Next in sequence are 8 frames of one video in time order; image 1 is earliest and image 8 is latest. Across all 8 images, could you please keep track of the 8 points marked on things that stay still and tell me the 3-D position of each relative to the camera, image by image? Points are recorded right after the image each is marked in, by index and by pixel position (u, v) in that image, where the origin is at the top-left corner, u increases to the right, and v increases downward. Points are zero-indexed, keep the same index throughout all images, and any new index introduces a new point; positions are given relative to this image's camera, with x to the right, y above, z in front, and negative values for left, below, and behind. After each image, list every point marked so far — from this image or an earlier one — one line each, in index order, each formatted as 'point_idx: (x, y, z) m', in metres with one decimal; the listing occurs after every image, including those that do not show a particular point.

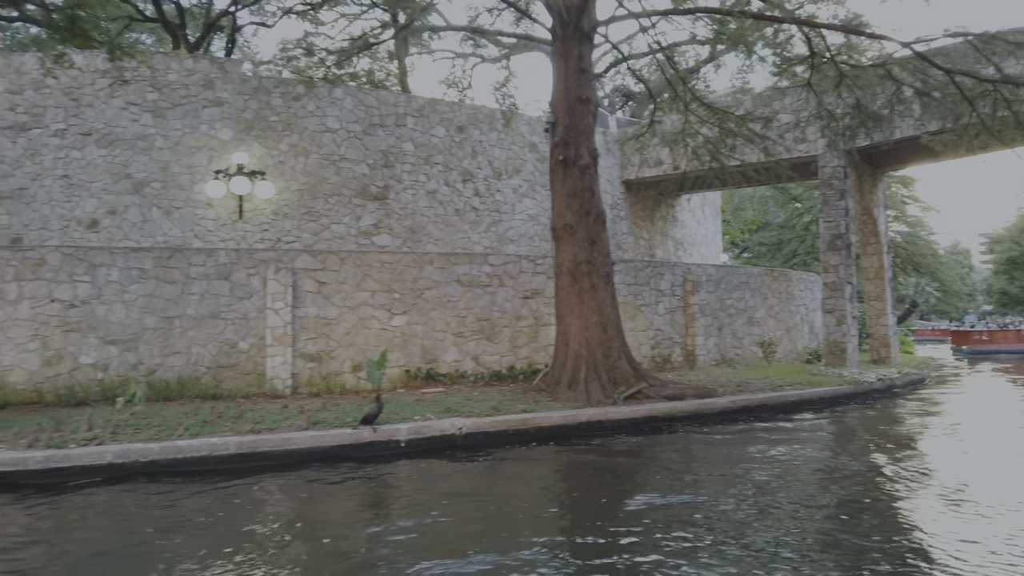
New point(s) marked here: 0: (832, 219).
0: (+6.0, +1.3, +14.2) m
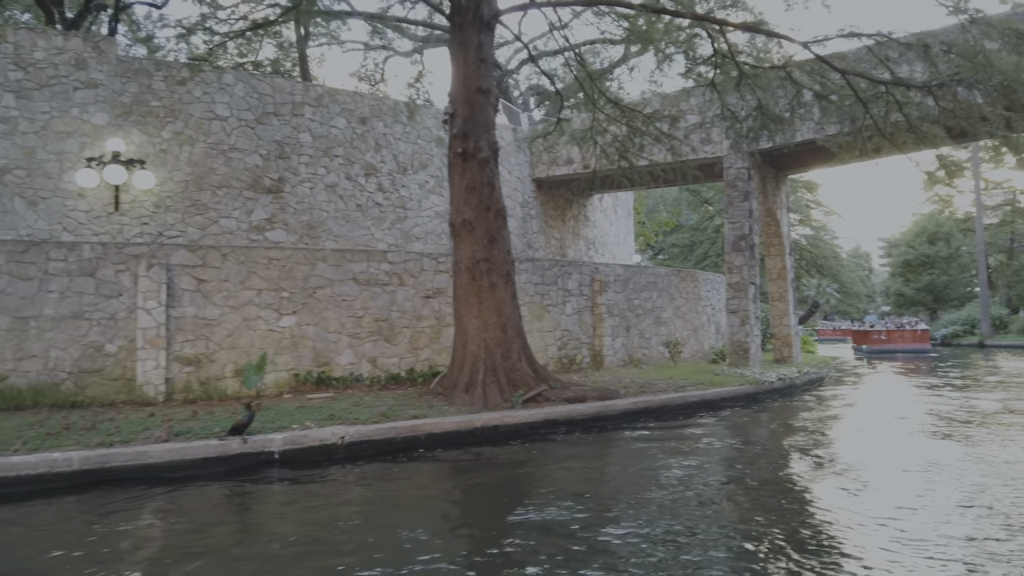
0: (+4.3, +1.3, +14.3) m
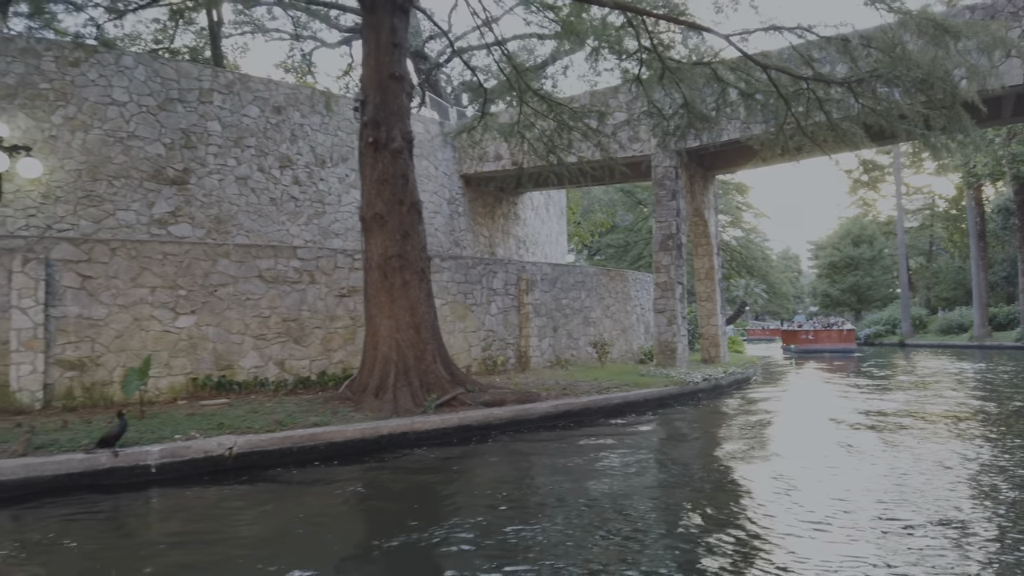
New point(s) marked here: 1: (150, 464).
0: (+2.9, +1.3, +14.1) m
1: (-2.9, -1.4, +6.0) m
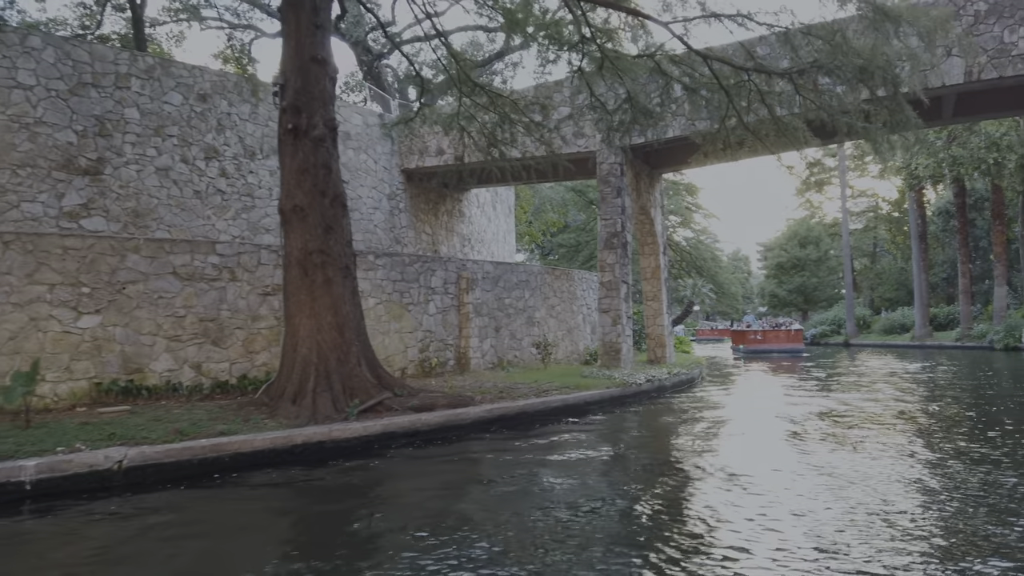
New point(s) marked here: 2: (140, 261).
0: (+1.8, +1.3, +13.8) m
1: (-3.5, -1.4, +5.4) m
2: (-4.4, +0.3, +8.9) m
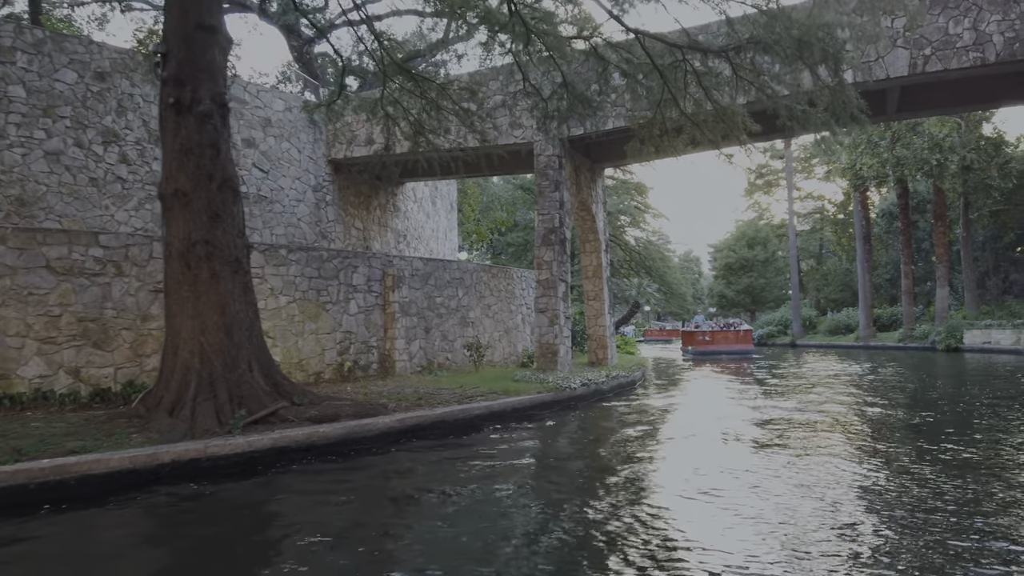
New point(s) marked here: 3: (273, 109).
0: (+0.6, +1.3, +13.1) m
1: (-4.2, -1.3, +4.4) m
2: (-5.3, +0.4, +7.8) m
3: (-4.3, +3.2, +13.5) m
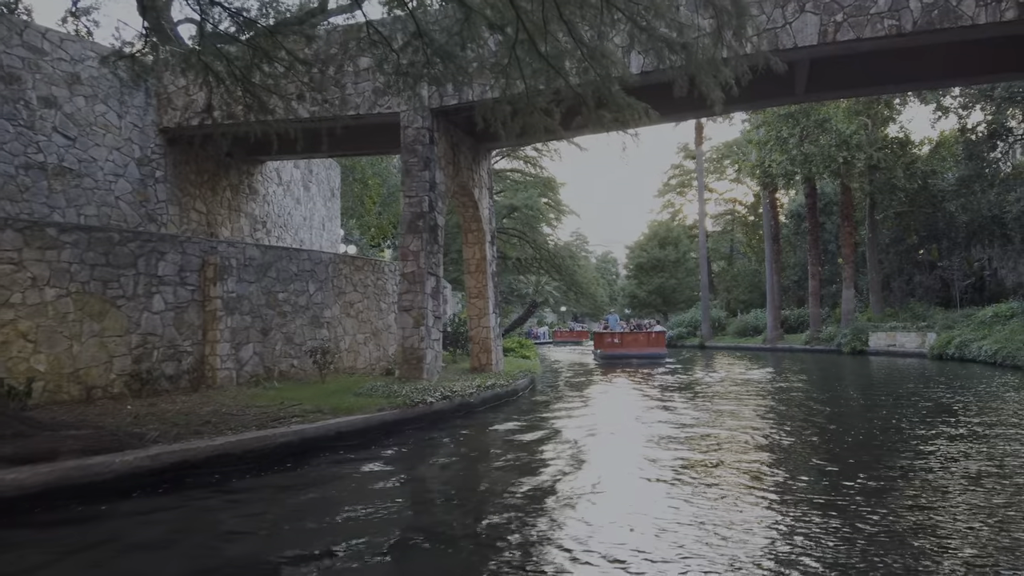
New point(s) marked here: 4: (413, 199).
0: (-1.5, +1.4, +11.2) m
1: (-5.4, -1.2, +2.1) m
2: (-6.8, +0.5, +5.4) m
3: (-6.3, +3.3, +11.1) m
4: (-1.5, +1.3, +11.2) m
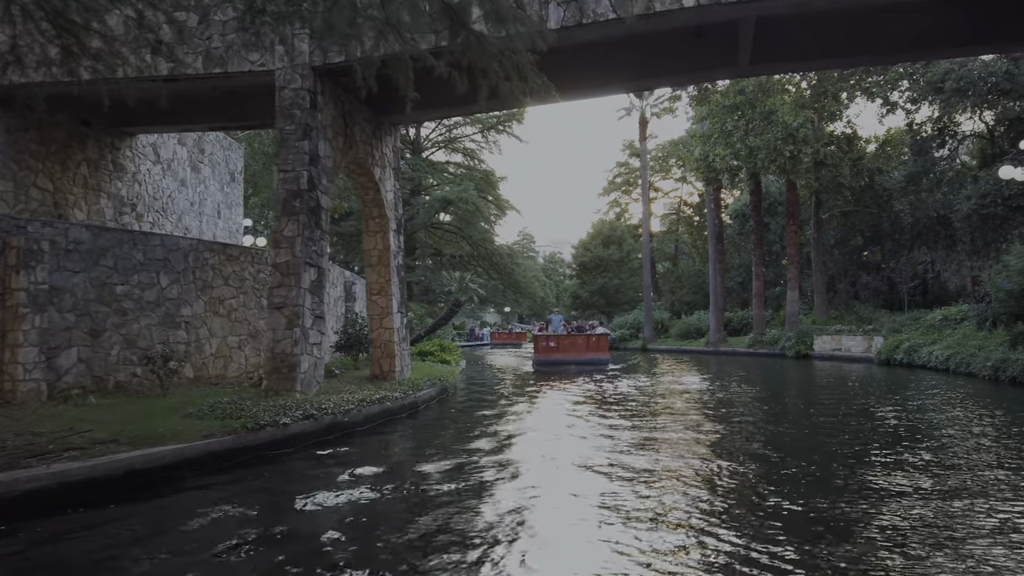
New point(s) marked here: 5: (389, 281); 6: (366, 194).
0: (-2.7, +1.5, +9.4) m
1: (-6.1, -1.1, 0.0) m
2: (-7.7, +0.6, +3.2) m
3: (-7.6, +3.4, +8.9) m
4: (-2.7, +1.4, +9.3) m
5: (-1.9, +0.1, +11.5) m
6: (-2.2, +1.4, +11.4) m
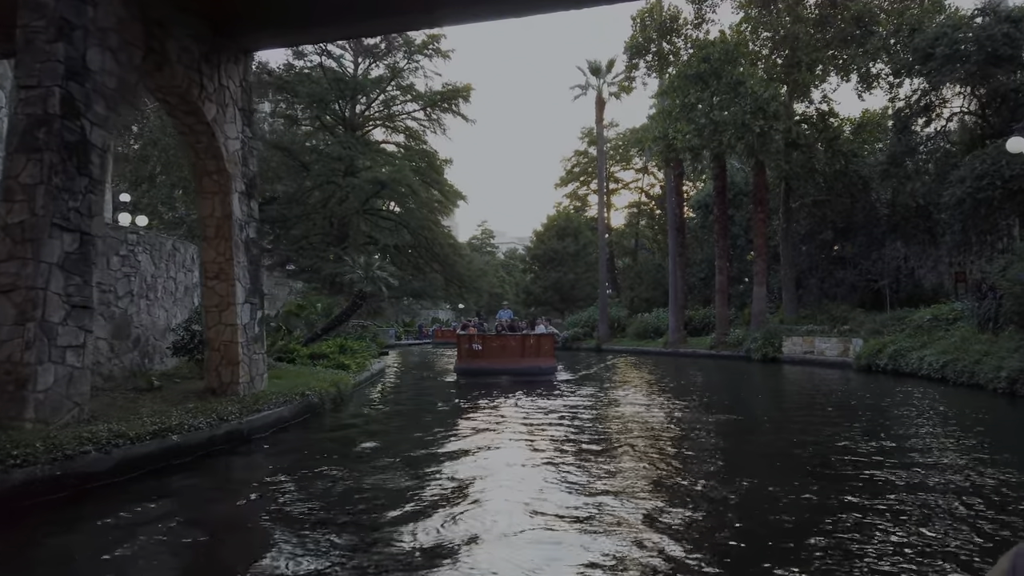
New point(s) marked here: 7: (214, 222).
0: (-3.9, +1.7, +6.4) m
1: (-6.8, -0.9, -3.2) m
2: (-8.6, +0.9, 0.0) m
3: (-8.7, +3.7, +5.7) m
4: (-3.9, +1.6, +6.3) m
5: (-3.2, +0.3, +8.5) m
6: (-3.5, +1.6, +8.4) m
7: (-3.4, +0.8, +8.6) m
